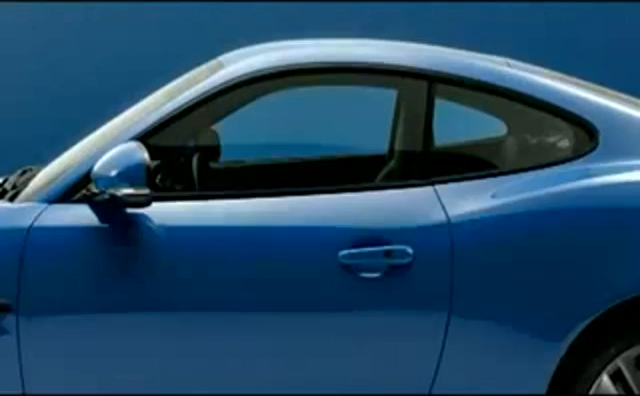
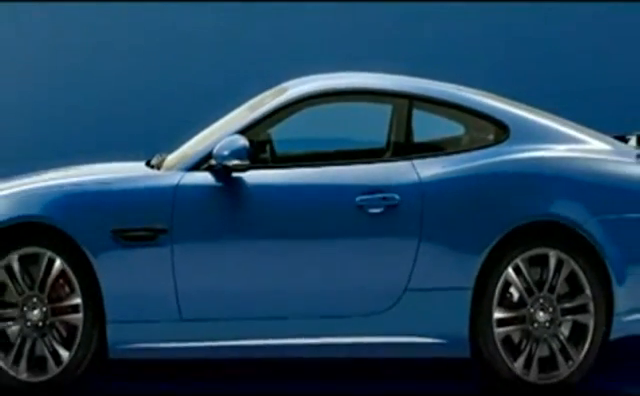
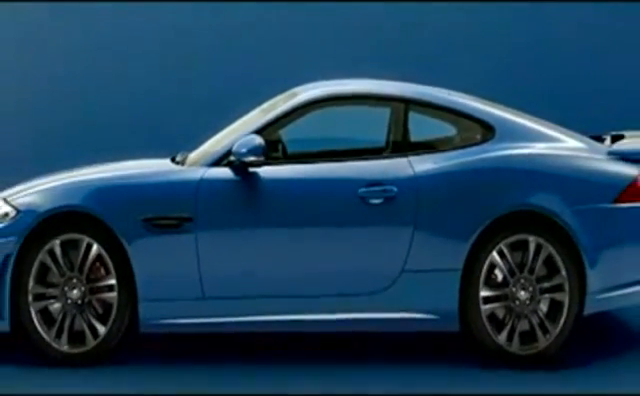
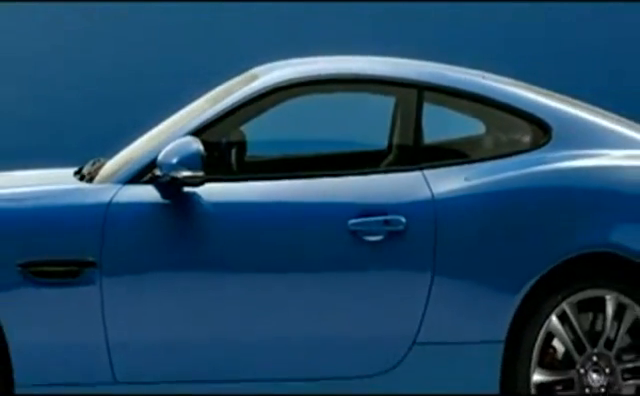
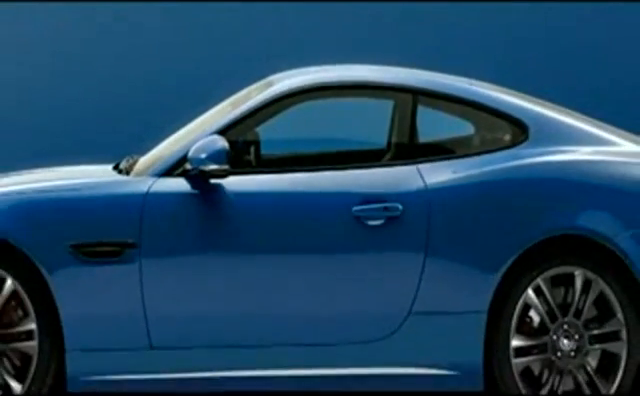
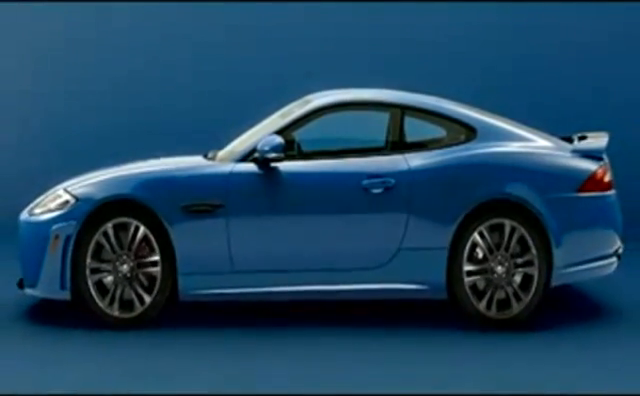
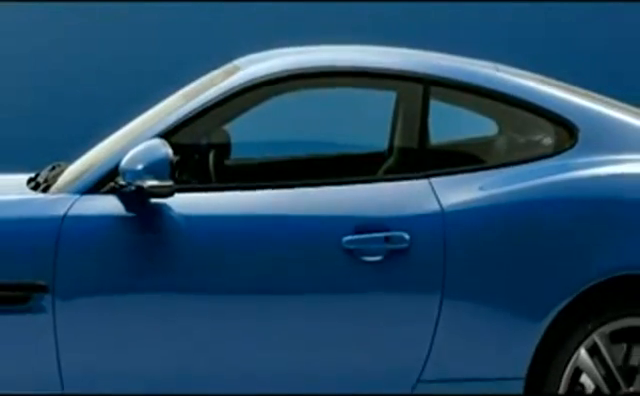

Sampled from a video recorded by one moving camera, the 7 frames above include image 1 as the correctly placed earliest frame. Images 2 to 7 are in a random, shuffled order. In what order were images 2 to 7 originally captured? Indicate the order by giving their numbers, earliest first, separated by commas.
7, 4, 5, 2, 3, 6
